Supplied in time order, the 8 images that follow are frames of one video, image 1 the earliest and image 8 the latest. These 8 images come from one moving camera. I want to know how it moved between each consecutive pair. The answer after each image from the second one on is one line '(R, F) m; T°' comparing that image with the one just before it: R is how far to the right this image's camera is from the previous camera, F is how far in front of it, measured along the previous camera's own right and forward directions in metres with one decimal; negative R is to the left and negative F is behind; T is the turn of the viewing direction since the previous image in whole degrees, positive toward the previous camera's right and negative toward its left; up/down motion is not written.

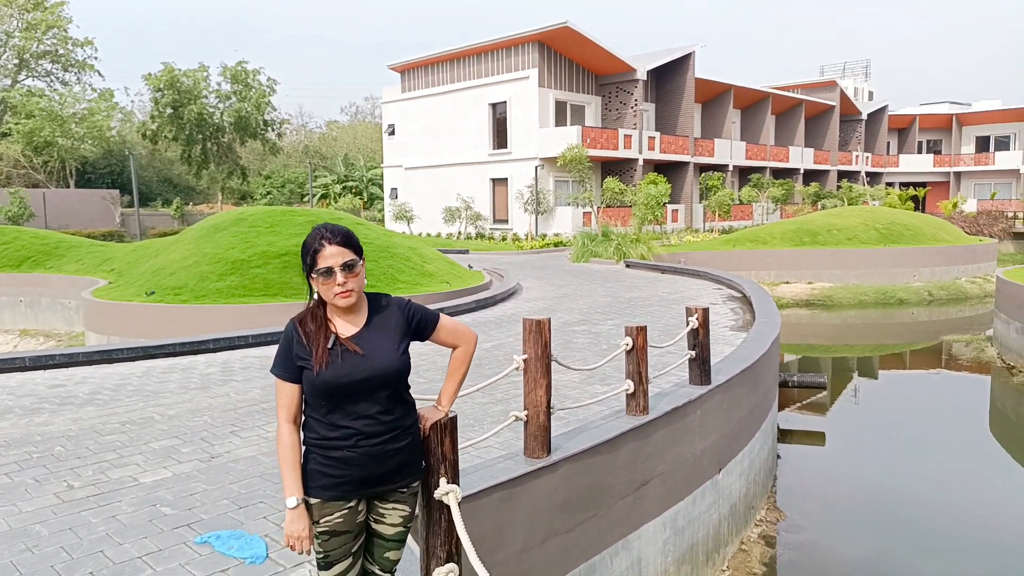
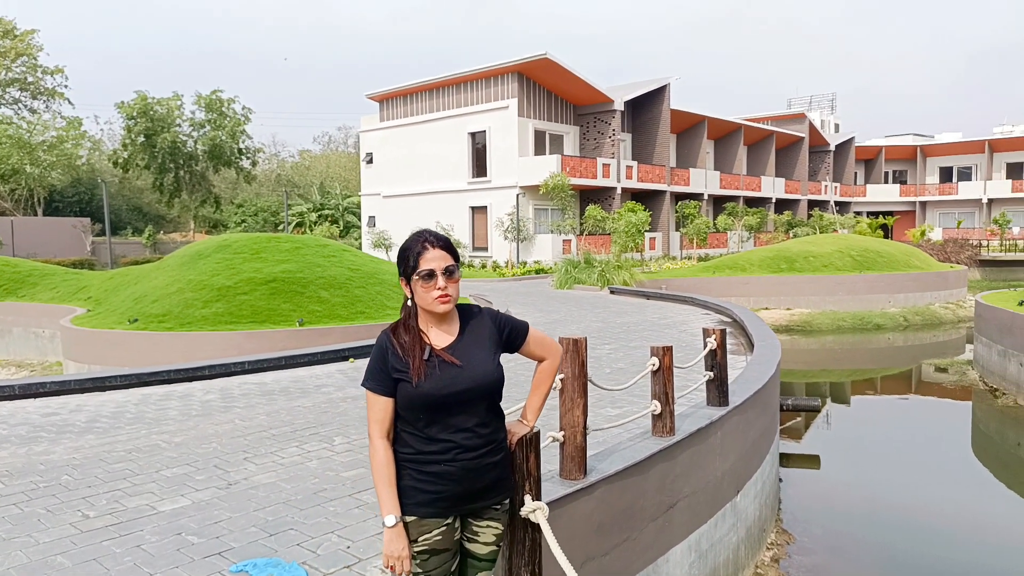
(-0.3, 0.0) m; +2°
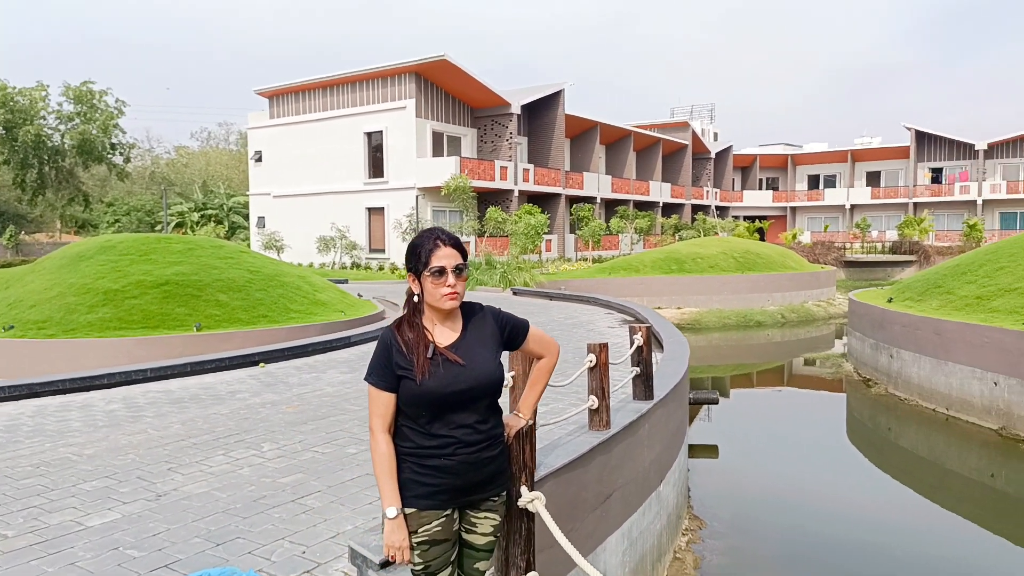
(-0.3, 0.0) m; +8°
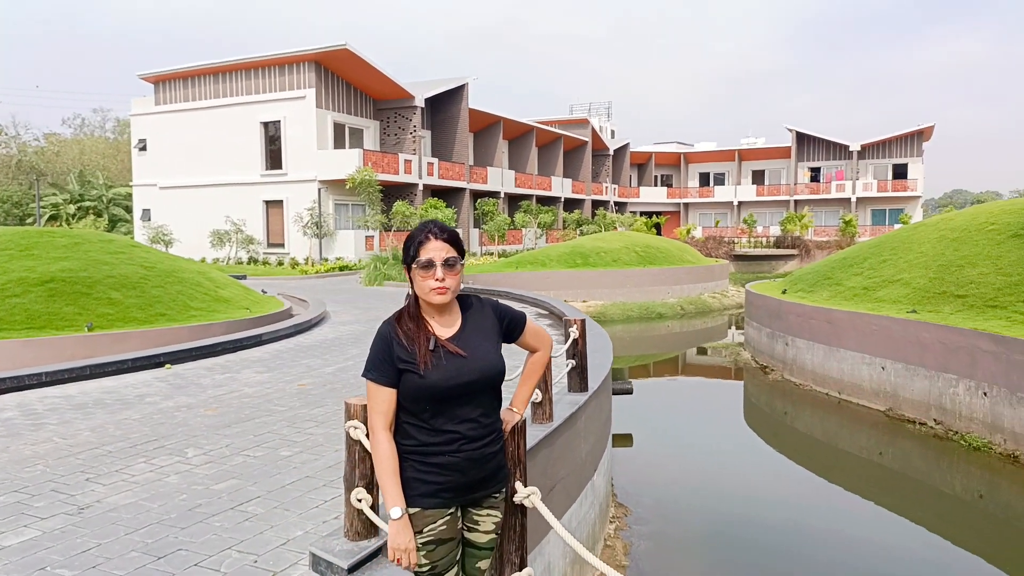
(-0.3, 0.0) m; +8°
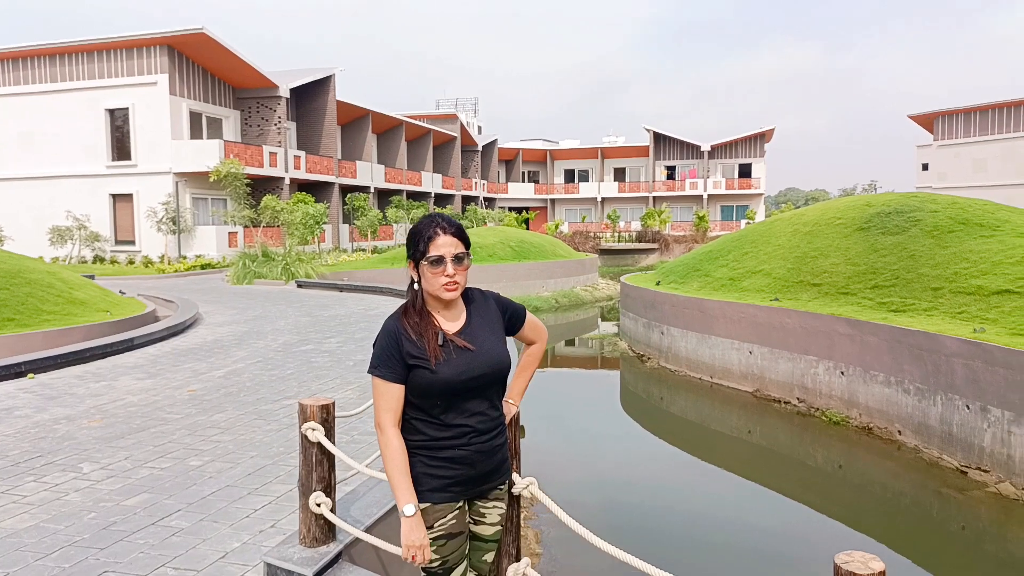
(-0.4, 0.0) m; +10°
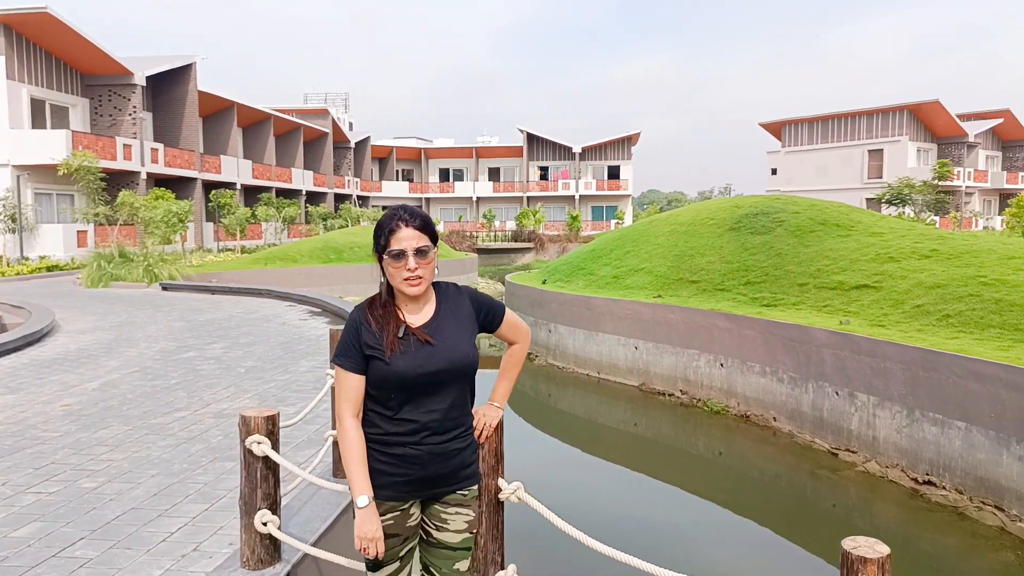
(-0.3, +0.1) m; +10°
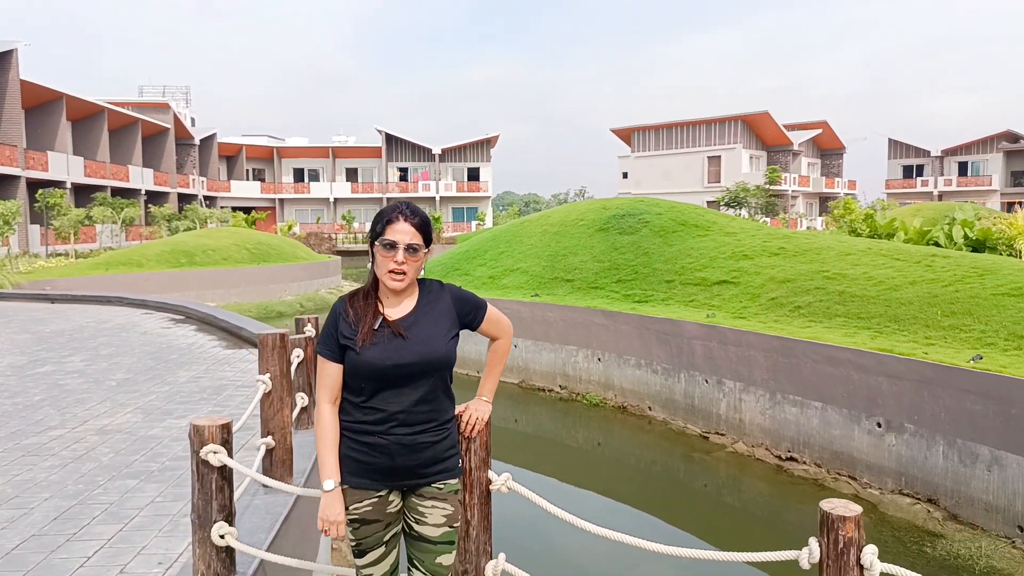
(-0.4, 0.0) m; +11°
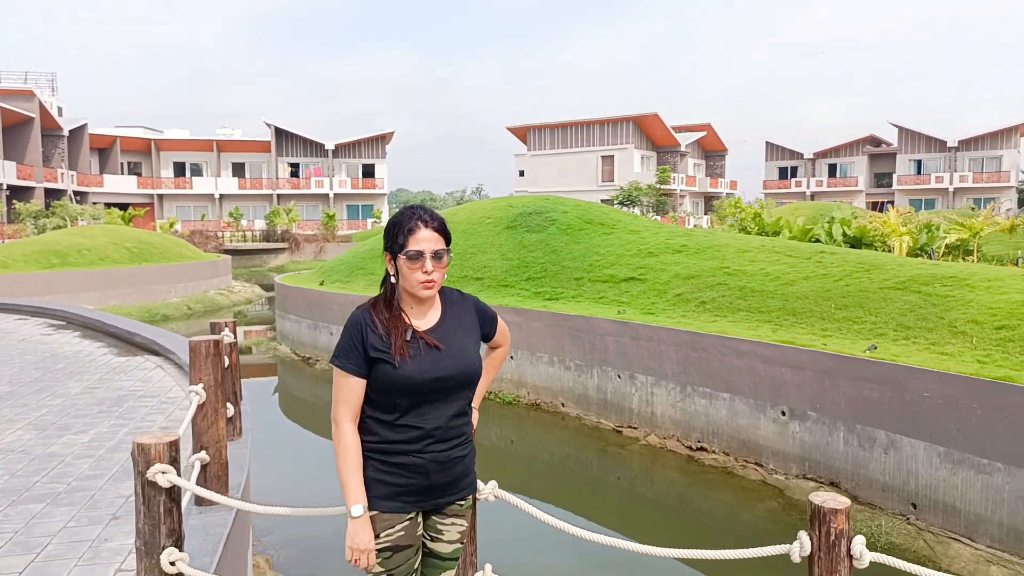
(-0.3, +0.1) m; +8°
